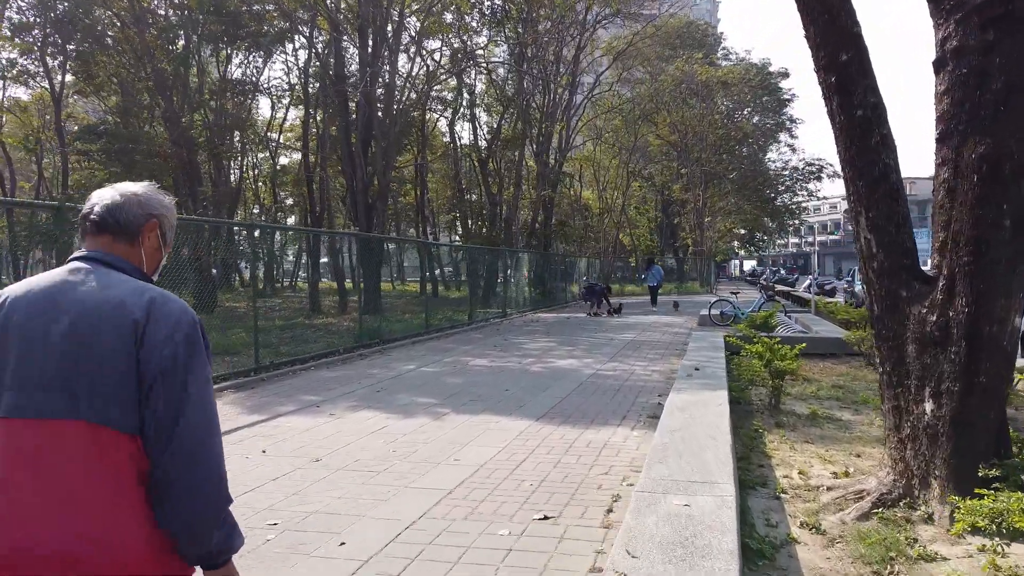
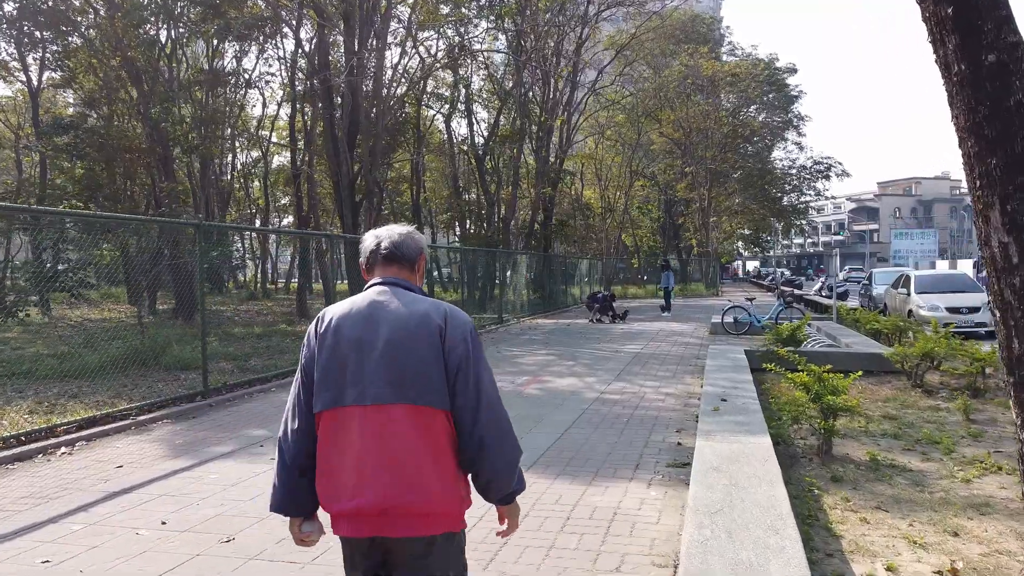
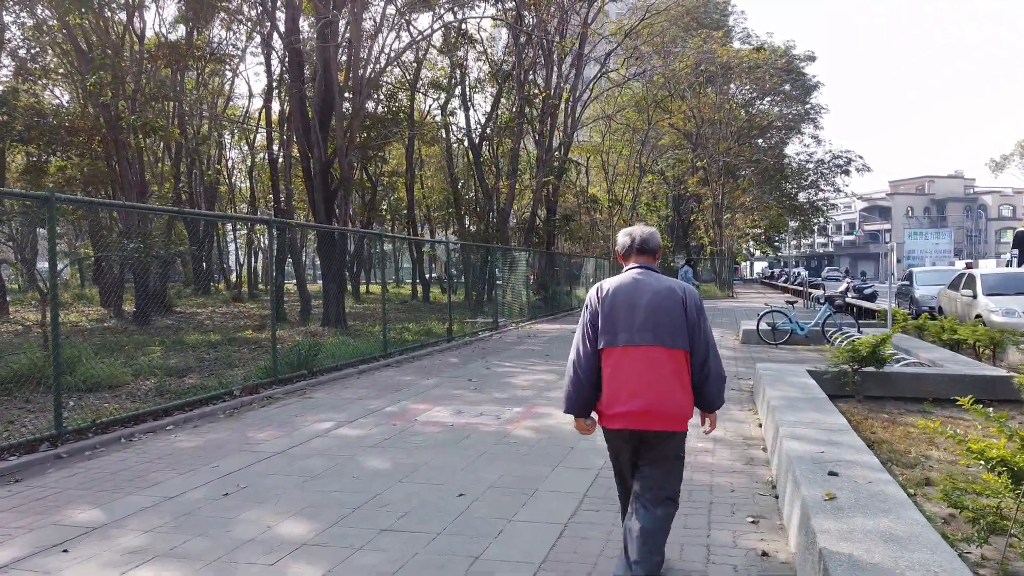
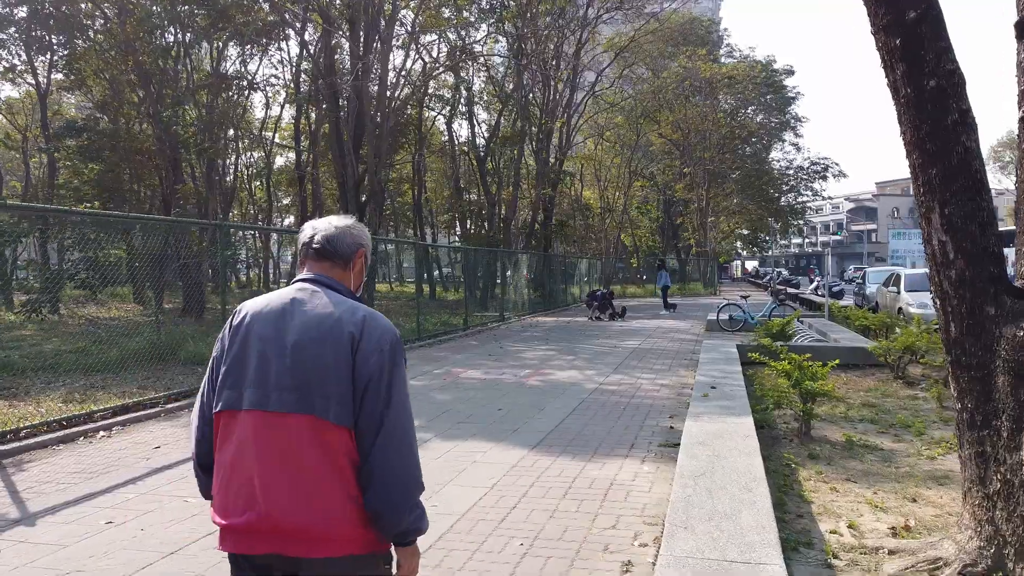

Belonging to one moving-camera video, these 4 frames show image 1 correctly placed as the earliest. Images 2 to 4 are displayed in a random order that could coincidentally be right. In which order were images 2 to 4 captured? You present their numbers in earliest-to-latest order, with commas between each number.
4, 2, 3
